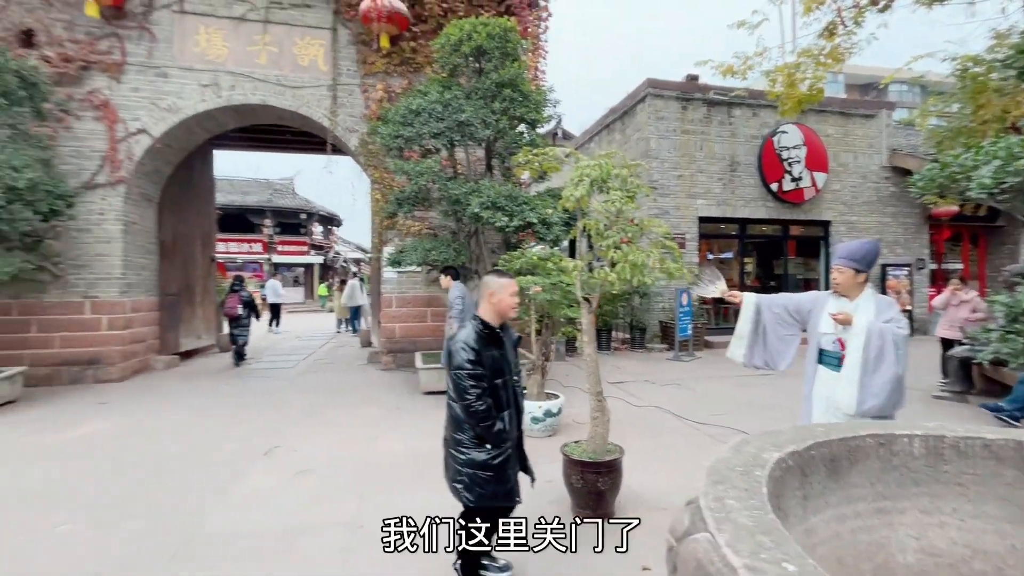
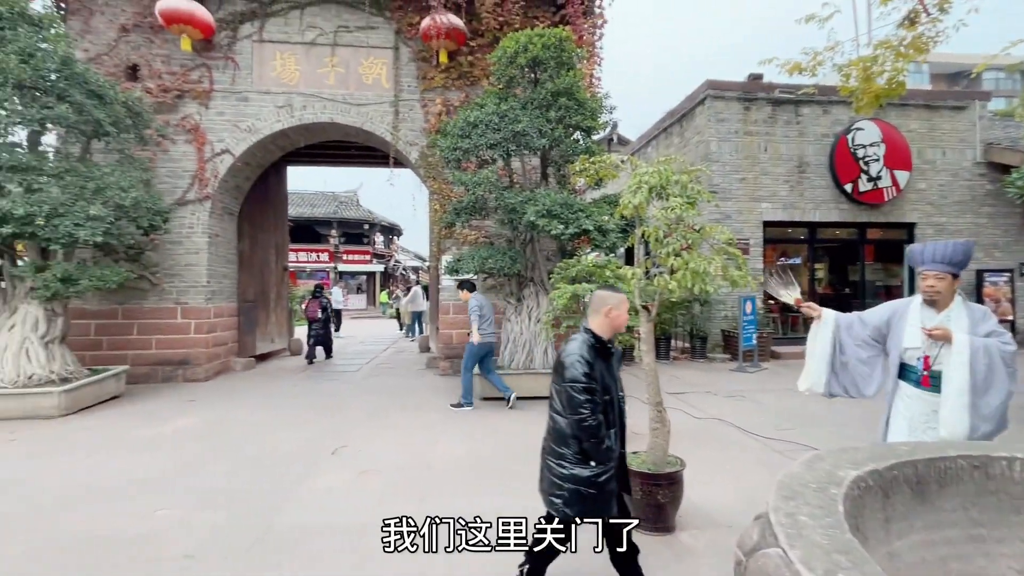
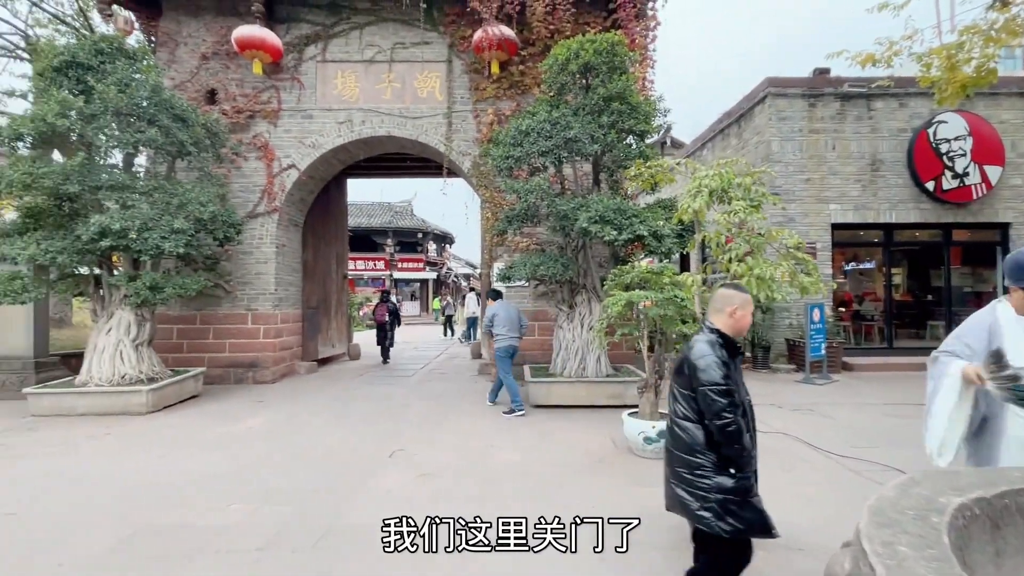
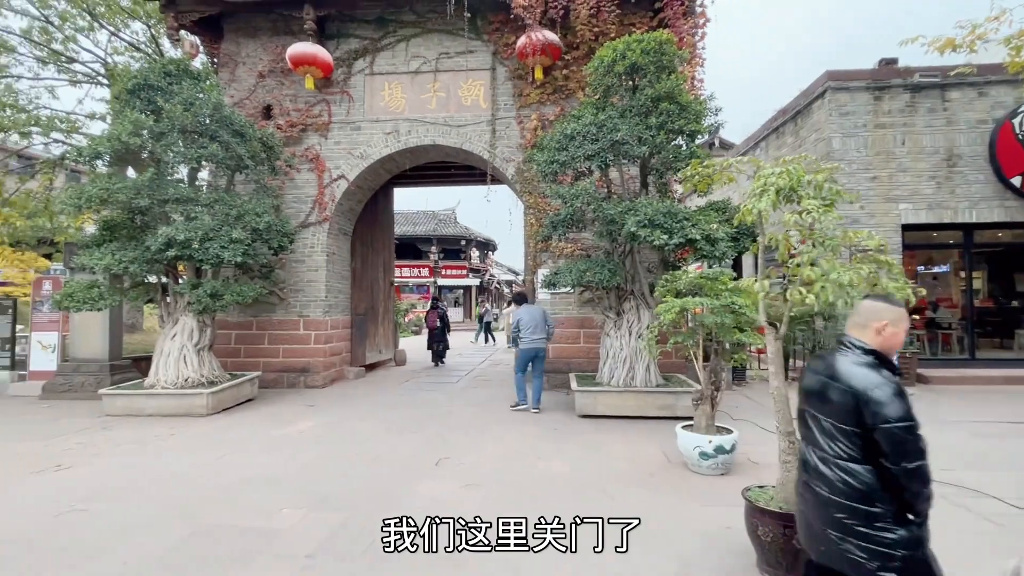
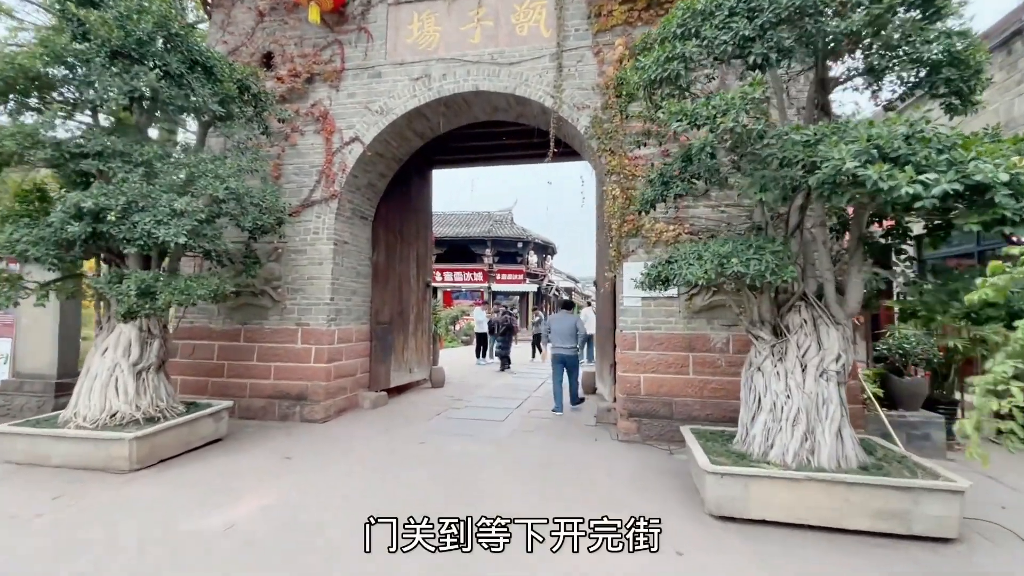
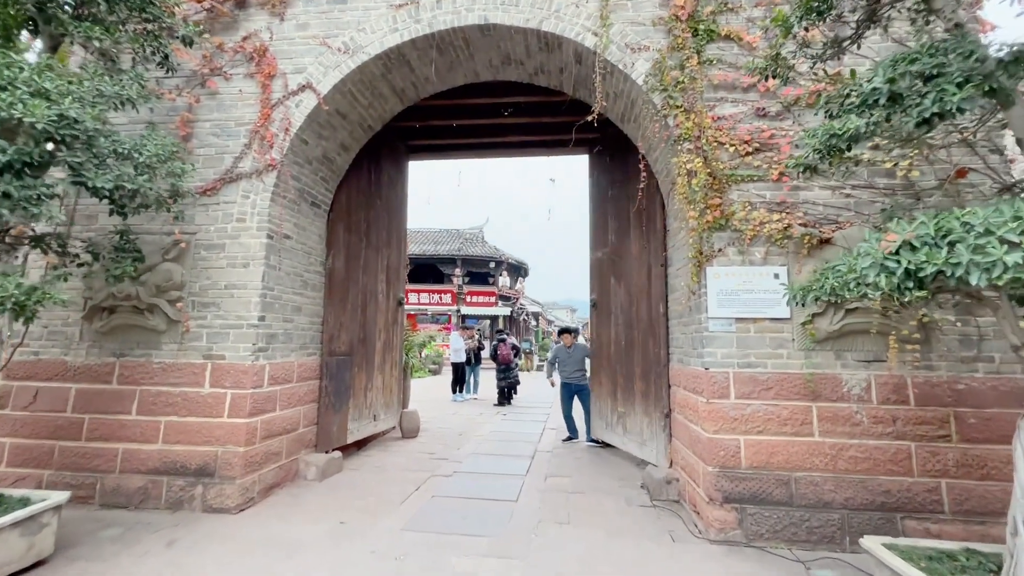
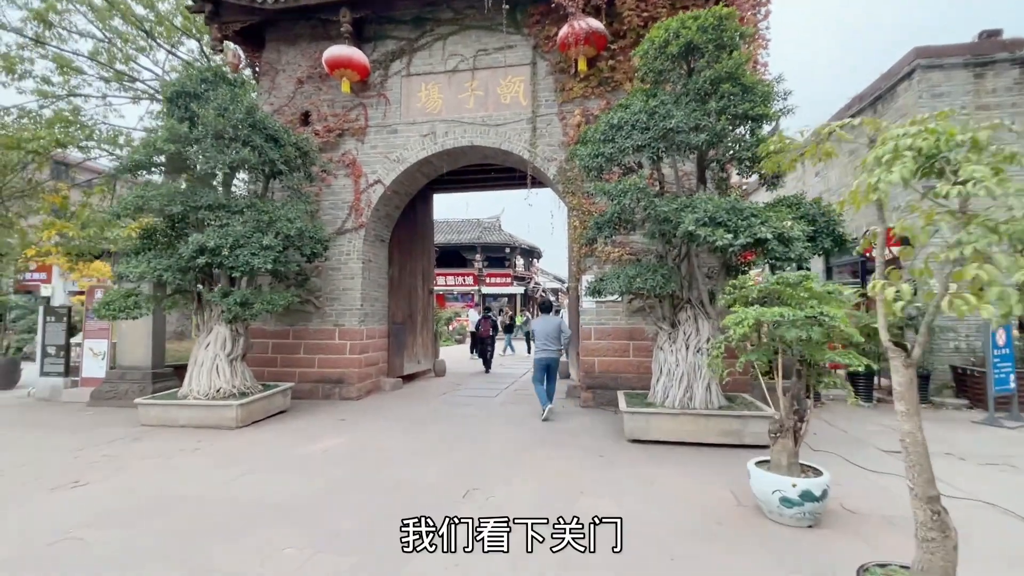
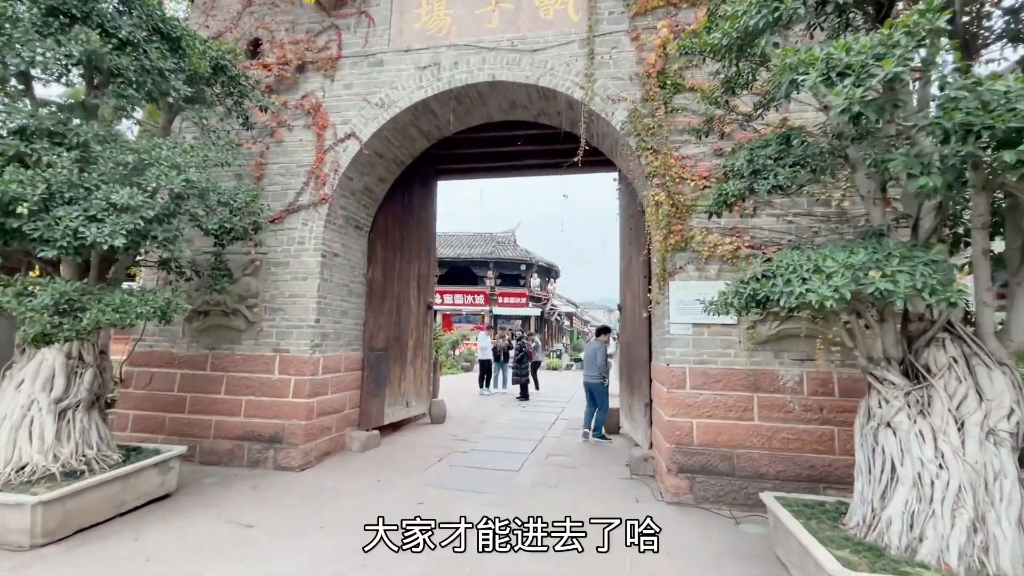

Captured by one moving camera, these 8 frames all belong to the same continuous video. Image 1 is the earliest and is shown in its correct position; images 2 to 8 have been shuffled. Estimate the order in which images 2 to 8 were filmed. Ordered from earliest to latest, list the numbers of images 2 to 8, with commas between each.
2, 3, 4, 7, 5, 8, 6
